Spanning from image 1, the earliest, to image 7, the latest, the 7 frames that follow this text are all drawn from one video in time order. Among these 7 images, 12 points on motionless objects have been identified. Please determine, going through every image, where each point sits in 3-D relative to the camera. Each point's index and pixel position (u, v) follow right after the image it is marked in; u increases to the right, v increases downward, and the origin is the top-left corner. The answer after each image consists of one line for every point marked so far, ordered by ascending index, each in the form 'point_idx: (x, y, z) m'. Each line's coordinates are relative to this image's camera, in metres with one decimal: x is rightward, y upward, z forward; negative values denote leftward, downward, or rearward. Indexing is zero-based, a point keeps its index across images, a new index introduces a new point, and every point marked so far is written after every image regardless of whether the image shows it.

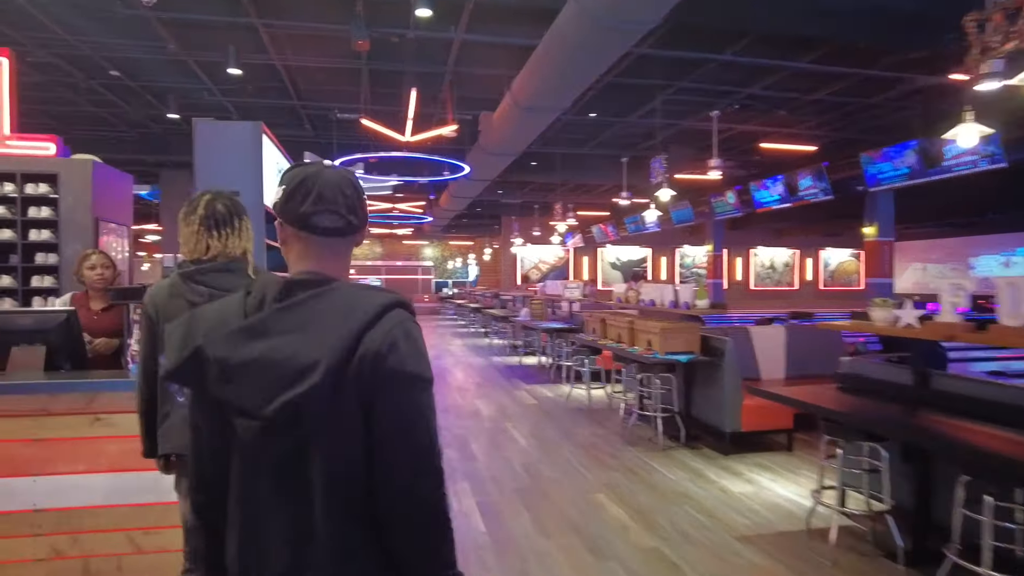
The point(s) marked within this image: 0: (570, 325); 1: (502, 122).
0: (+0.7, -0.5, +8.1) m
1: (-0.1, +2.0, +8.1) m
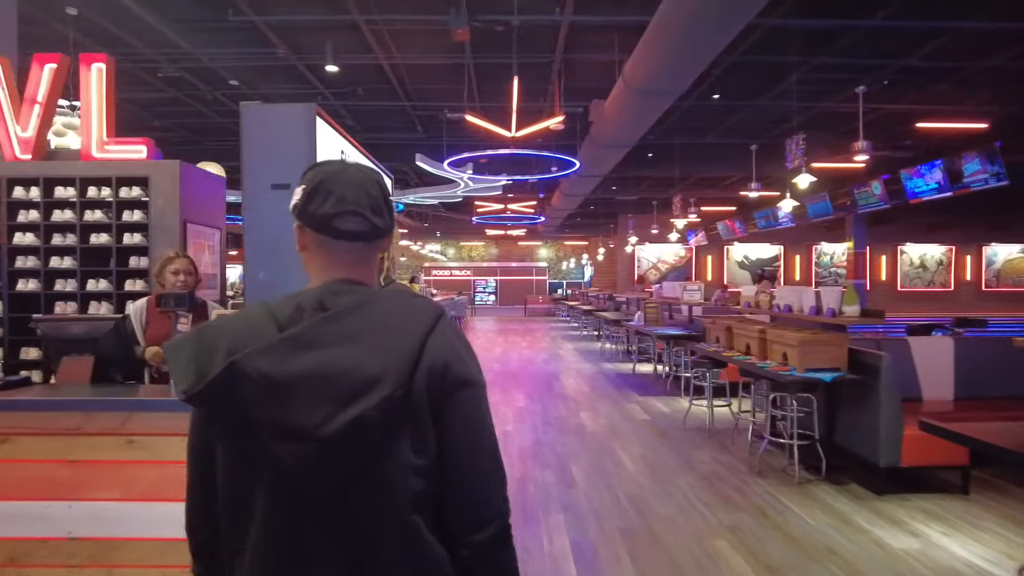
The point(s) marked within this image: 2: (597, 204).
0: (+2.0, -0.5, +7.4) m
1: (+1.1, +2.0, +7.5) m
2: (+2.3, +2.2, +17.4) m
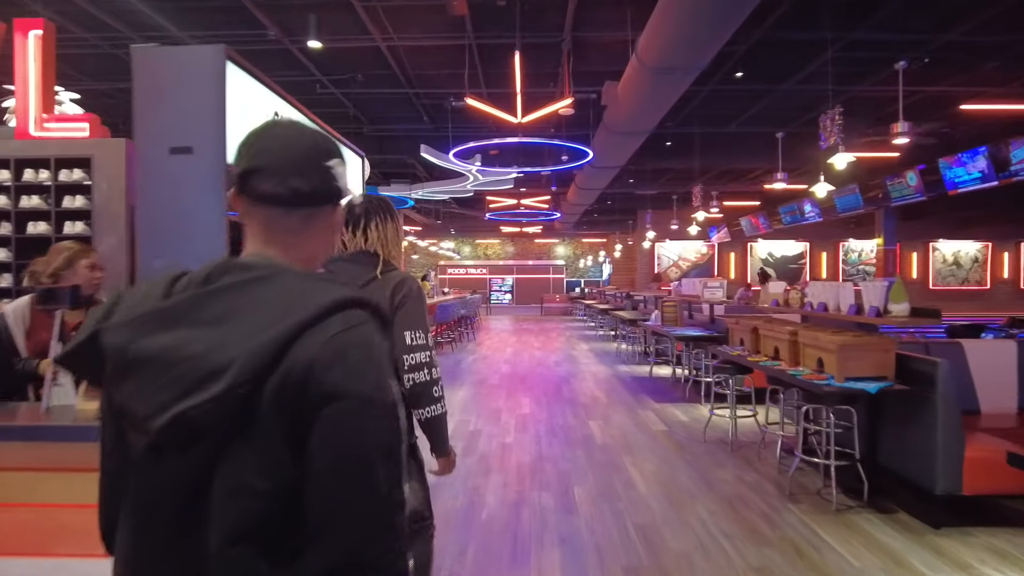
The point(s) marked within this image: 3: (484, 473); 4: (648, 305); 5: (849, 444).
0: (+2.1, -0.5, +6.8) m
1: (+1.2, +2.0, +7.0) m
2: (+2.6, +2.3, +16.8) m
3: (-0.2, -1.2, +4.2) m
4: (+2.3, -0.3, +10.9) m
5: (+2.0, -0.9, +3.9) m
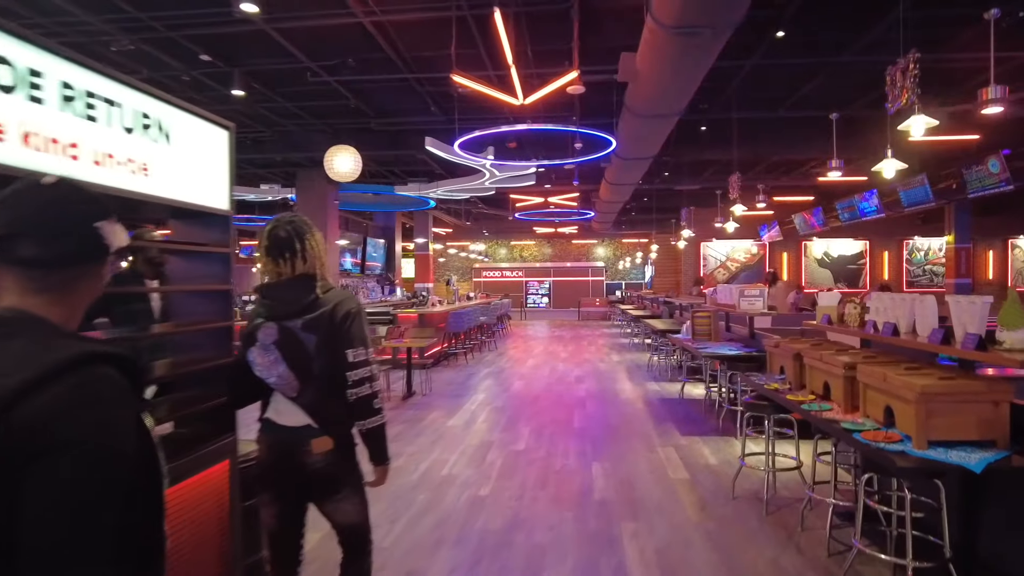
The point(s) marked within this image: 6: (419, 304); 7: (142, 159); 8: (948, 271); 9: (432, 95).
0: (+2.1, -0.5, +5.6) m
1: (+1.2, +2.0, +5.9) m
2: (+3.4, +2.2, +15.6) m
3: (-0.4, -1.3, +3.2) m
4: (+2.6, -0.4, +9.7) m
5: (+1.8, -1.0, +2.8) m
6: (-1.7, -0.3, +11.9) m
7: (-1.1, +0.4, +2.0) m
8: (+8.0, +0.3, +12.0) m
9: (-1.1, +2.6, +8.7) m
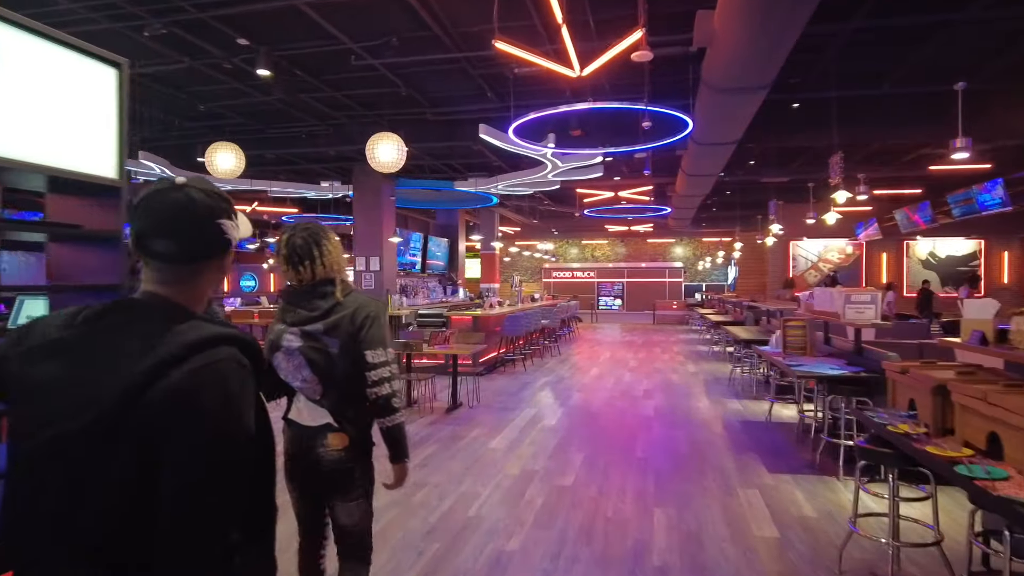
0: (+2.4, -0.6, +4.5) m
1: (+1.6, +1.9, +4.9) m
2: (+4.9, +2.1, +14.3) m
3: (-0.3, -1.3, +2.5) m
4: (+3.4, -0.4, +8.6) m
5: (+1.8, -1.0, +1.8) m
6: (-0.6, -0.3, +11.2) m
7: (-1.2, +0.4, +1.3) m
8: (+9.0, +0.2, +10.2) m
9: (-0.3, +2.5, +7.9) m
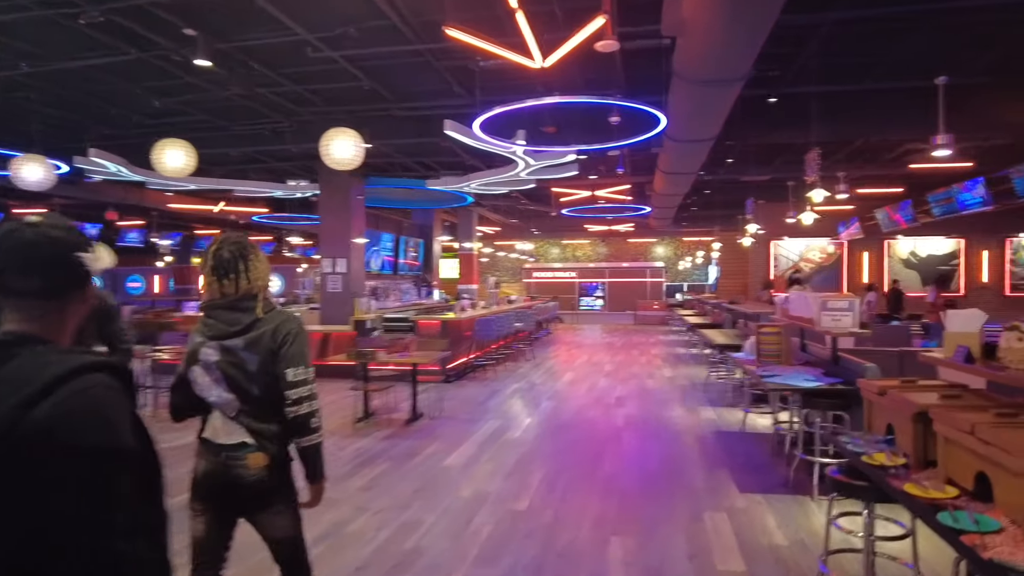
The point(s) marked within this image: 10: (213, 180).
0: (+2.1, -0.6, +4.3) m
1: (+1.3, +1.9, +4.6) m
2: (+4.3, +2.1, +14.0) m
3: (-0.6, -1.3, +2.1) m
4: (+3.0, -0.4, +8.3) m
5: (+1.6, -1.1, +1.5) m
6: (-1.1, -0.3, +10.8) m
7: (-1.4, +0.3, +0.9) m
8: (+8.6, +0.2, +10.0) m
9: (-0.7, +2.5, +7.6) m
10: (-5.1, +1.8, +11.2) m
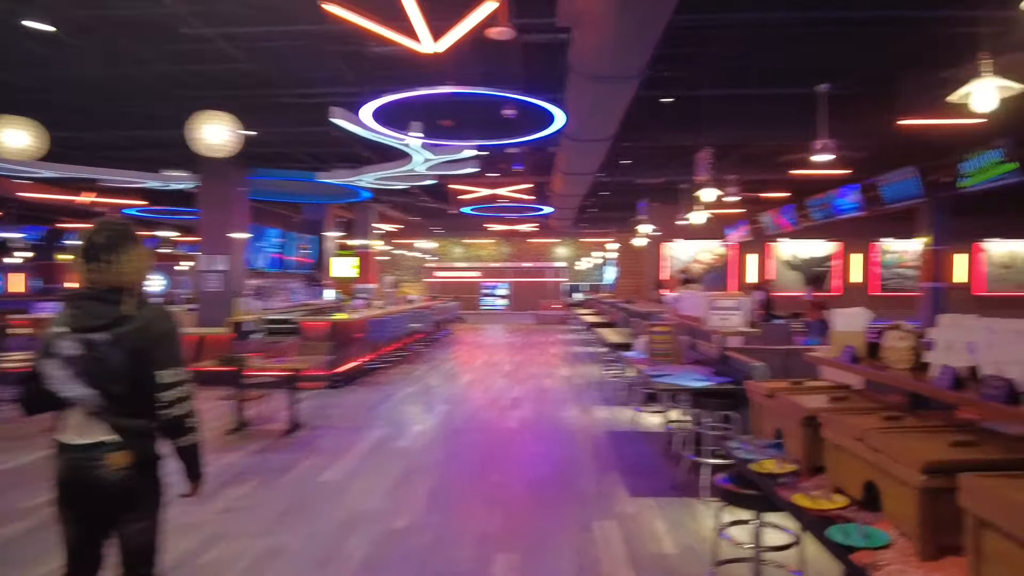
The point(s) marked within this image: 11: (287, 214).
0: (+1.4, -0.6, +4.2) m
1: (+0.5, +1.9, +4.4) m
2: (+2.2, +2.1, +14.2) m
3: (-1.0, -1.3, +1.7) m
4: (+1.7, -0.4, +8.3) m
5: (+1.3, -1.1, +1.4) m
6: (-2.7, -0.3, +10.3) m
7: (-1.6, +0.4, +0.5) m
8: (+7.0, +0.2, +10.9) m
9: (-1.9, +2.5, +7.1) m
10: (-6.8, +1.9, +10.1) m
11: (-5.2, +1.7, +15.3) m
